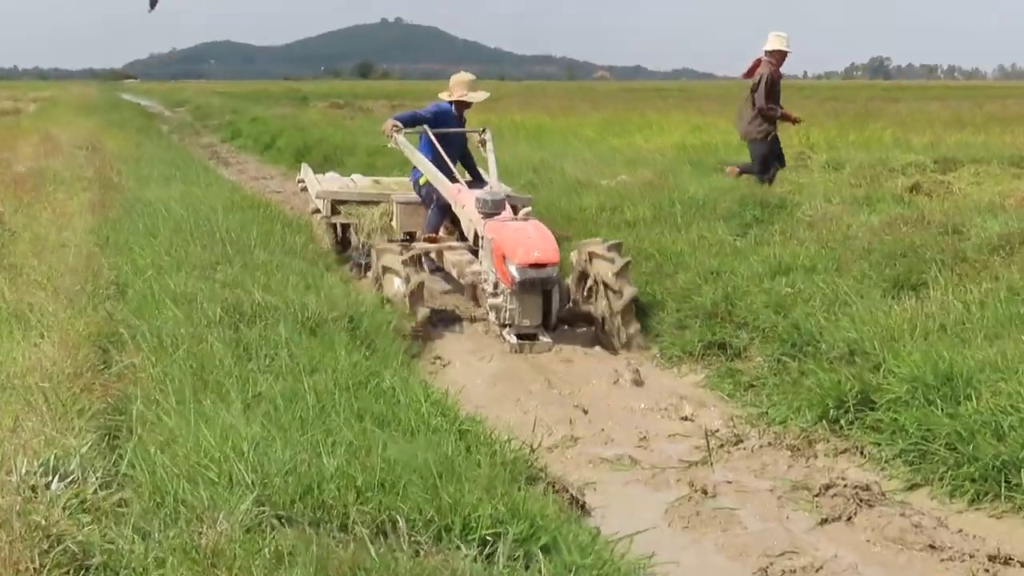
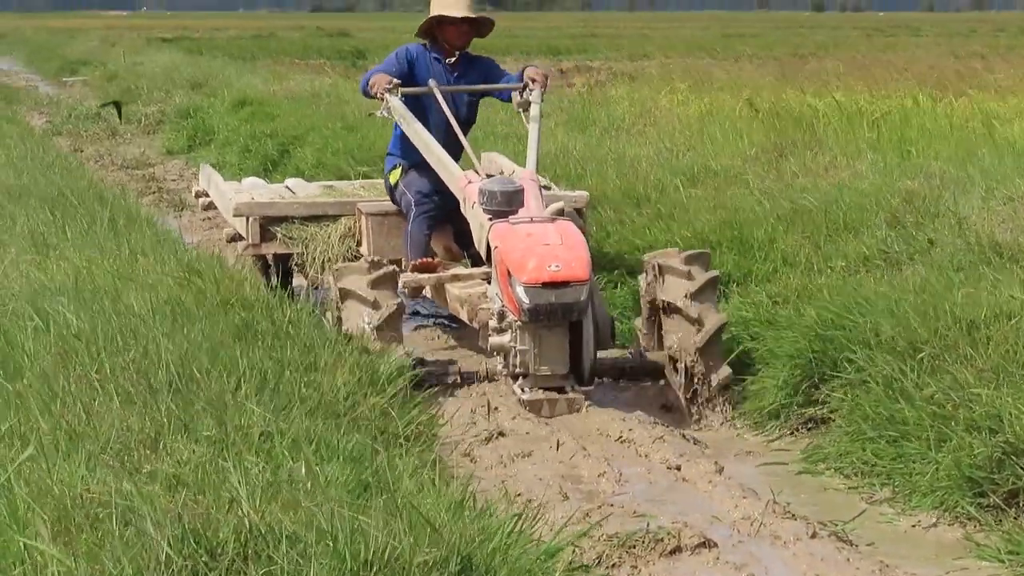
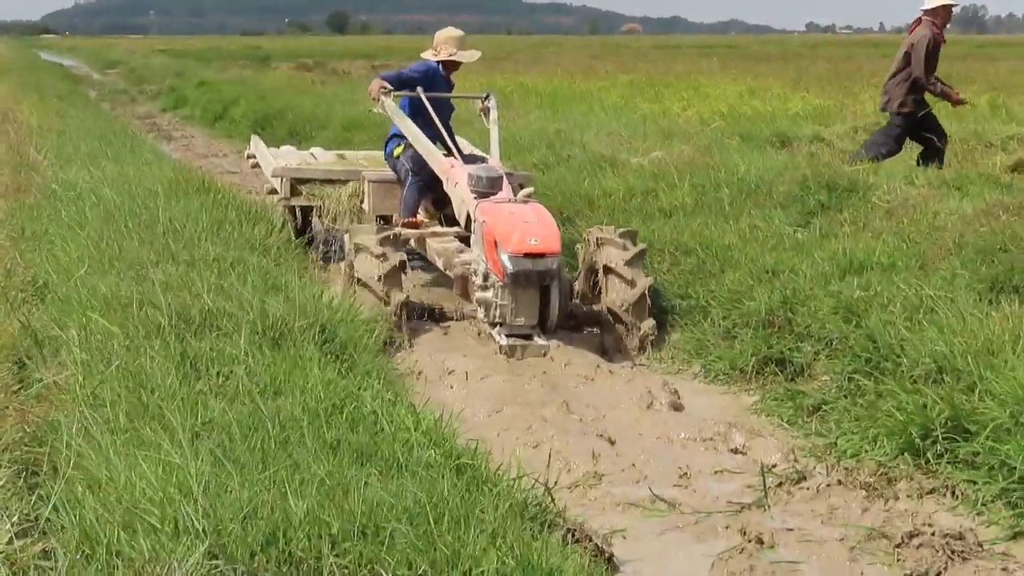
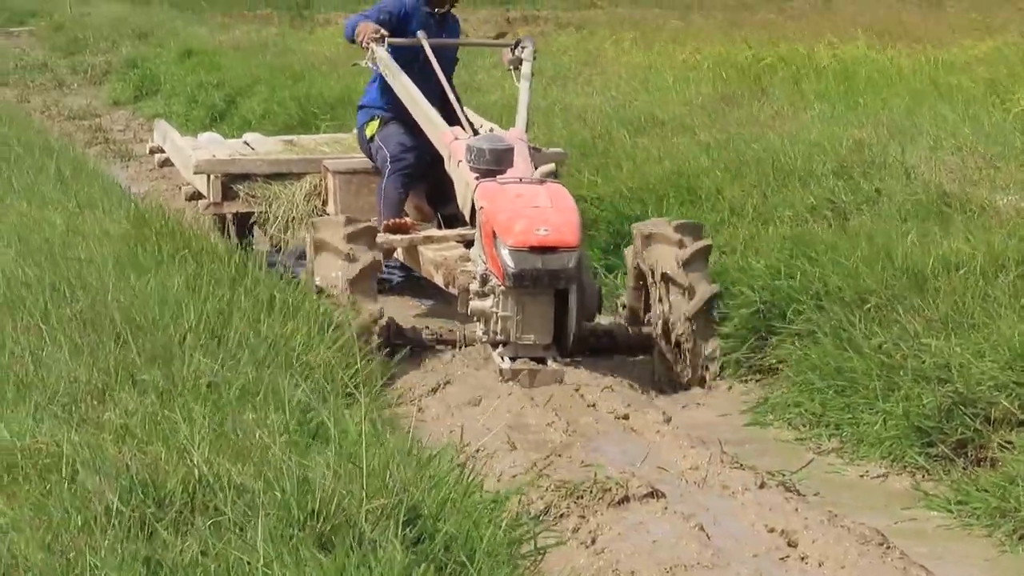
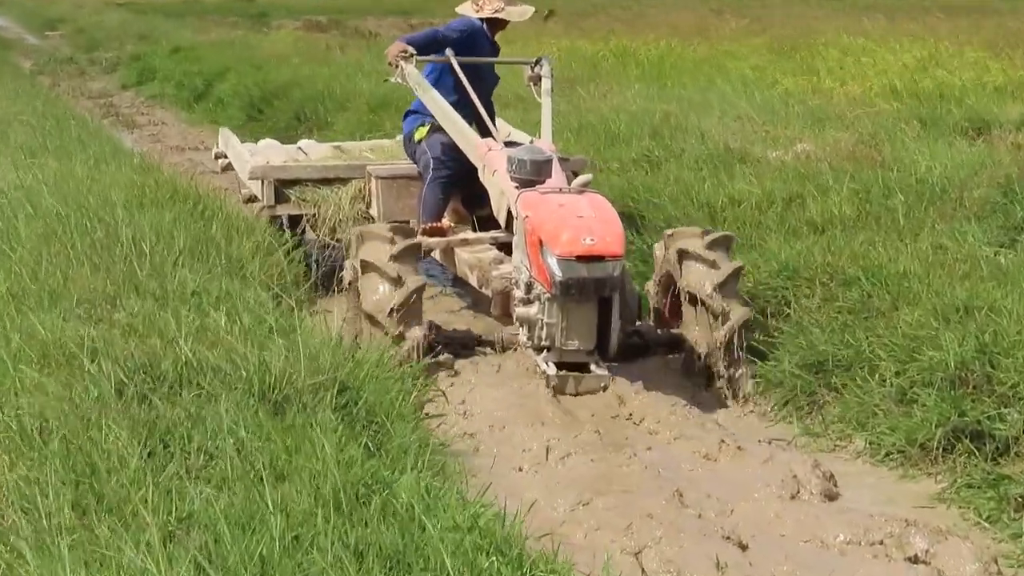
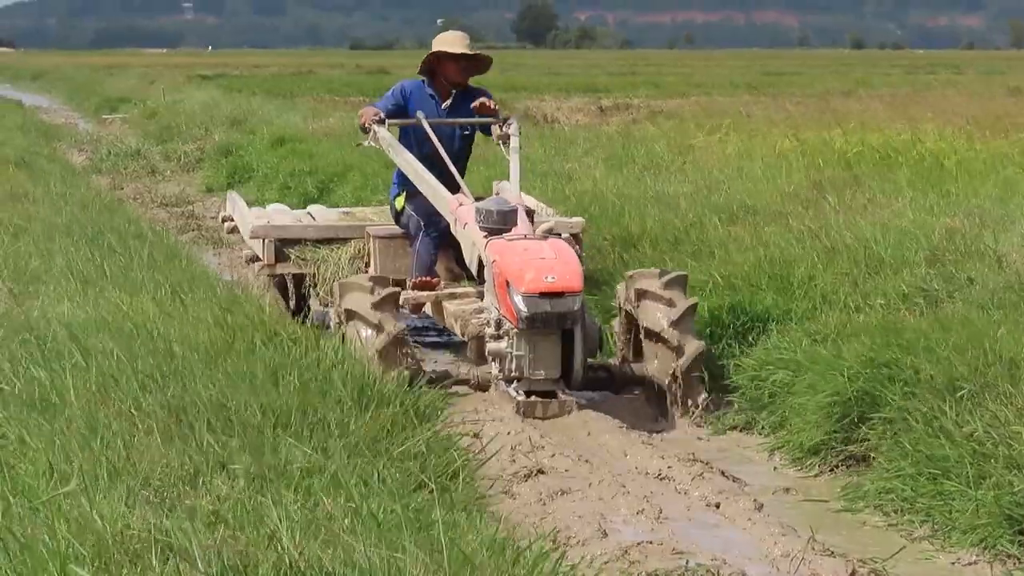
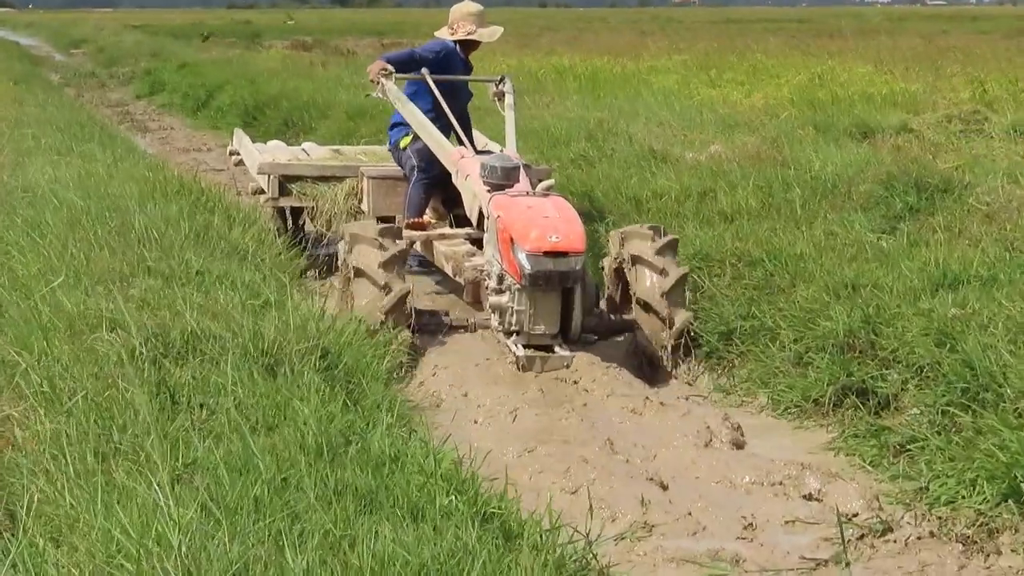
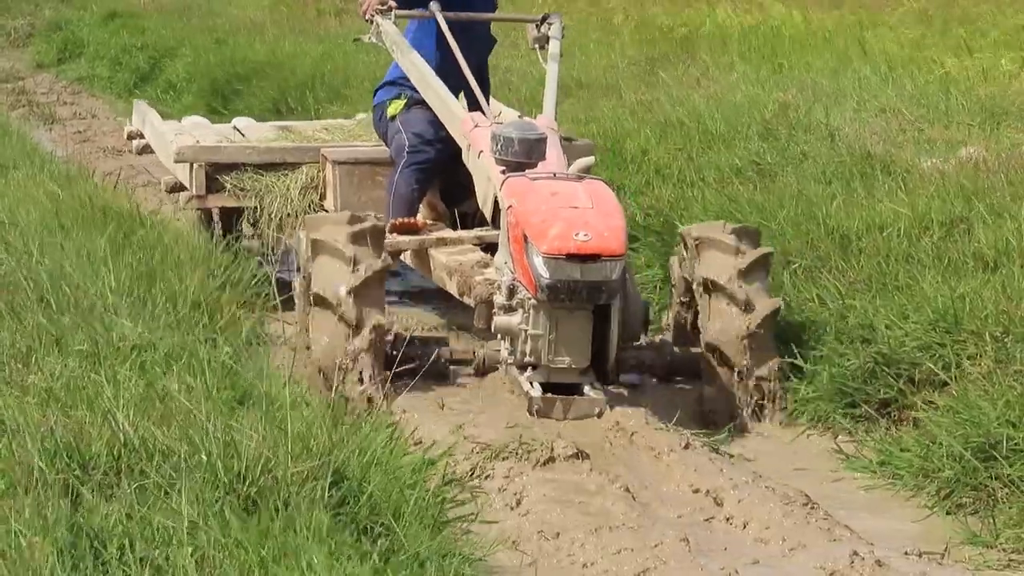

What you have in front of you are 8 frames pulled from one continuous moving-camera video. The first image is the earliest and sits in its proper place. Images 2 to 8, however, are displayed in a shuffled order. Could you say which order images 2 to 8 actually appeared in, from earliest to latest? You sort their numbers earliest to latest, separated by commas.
3, 7, 5, 8, 4, 2, 6
